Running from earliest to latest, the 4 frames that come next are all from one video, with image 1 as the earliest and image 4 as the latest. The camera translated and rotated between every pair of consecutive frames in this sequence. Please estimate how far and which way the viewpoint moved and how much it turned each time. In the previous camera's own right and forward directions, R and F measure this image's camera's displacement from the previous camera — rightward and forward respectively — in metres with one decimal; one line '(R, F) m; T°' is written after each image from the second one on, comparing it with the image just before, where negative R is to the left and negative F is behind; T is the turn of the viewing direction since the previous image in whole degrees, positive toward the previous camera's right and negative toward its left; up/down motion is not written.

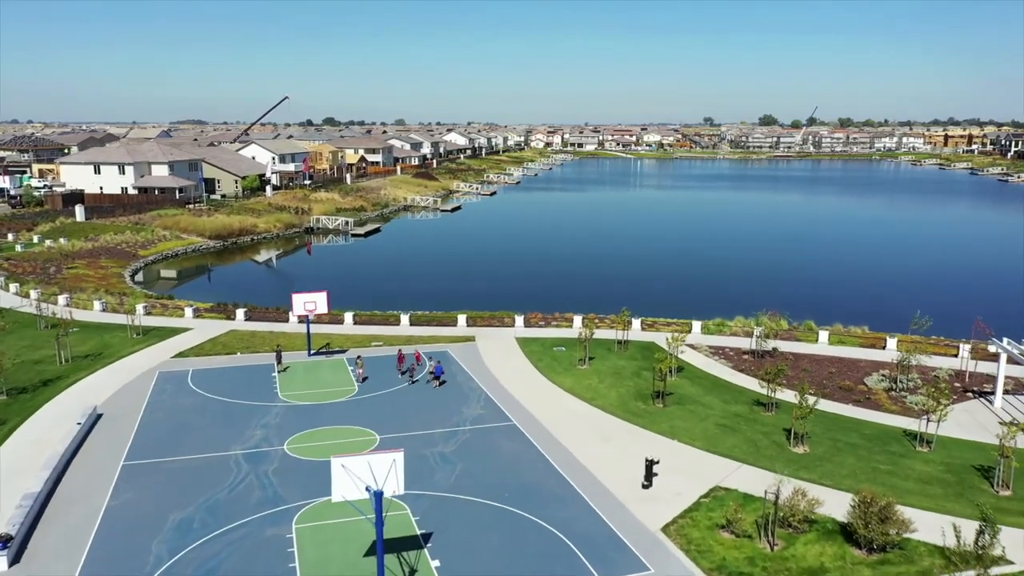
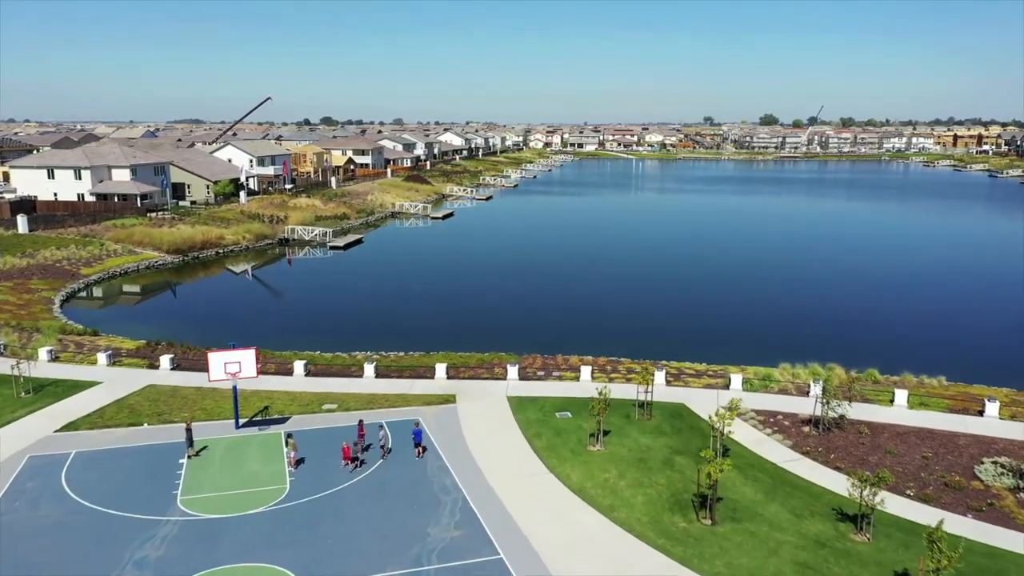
(+0.2, +4.6) m; 0°
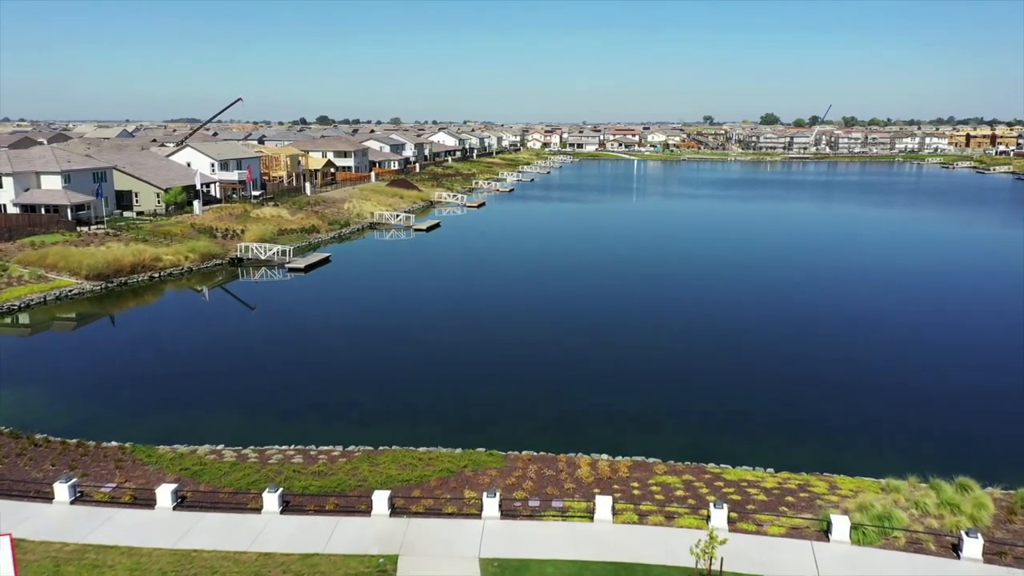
(+0.4, +6.3) m; 0°
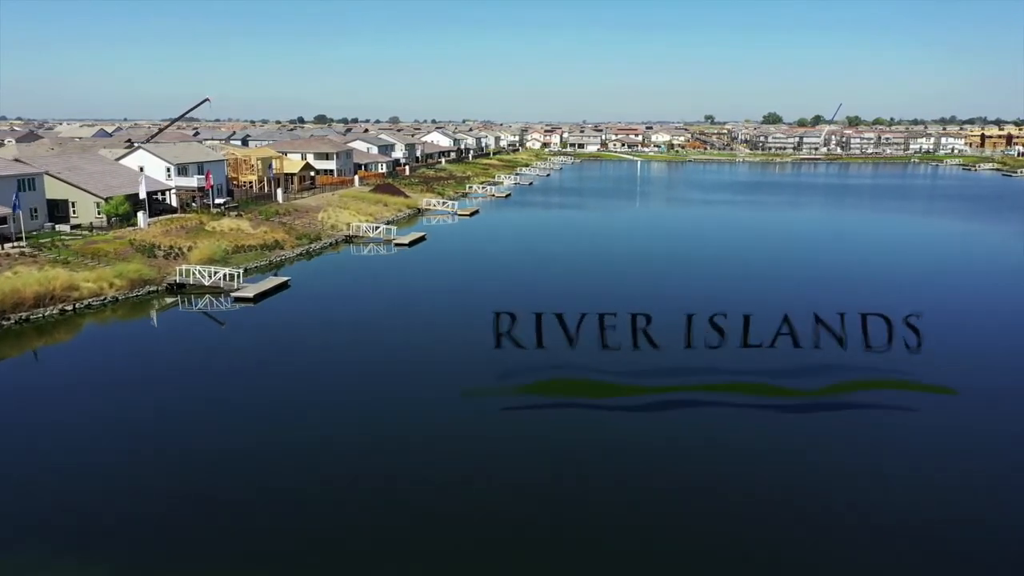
(+0.3, +6.0) m; 0°
